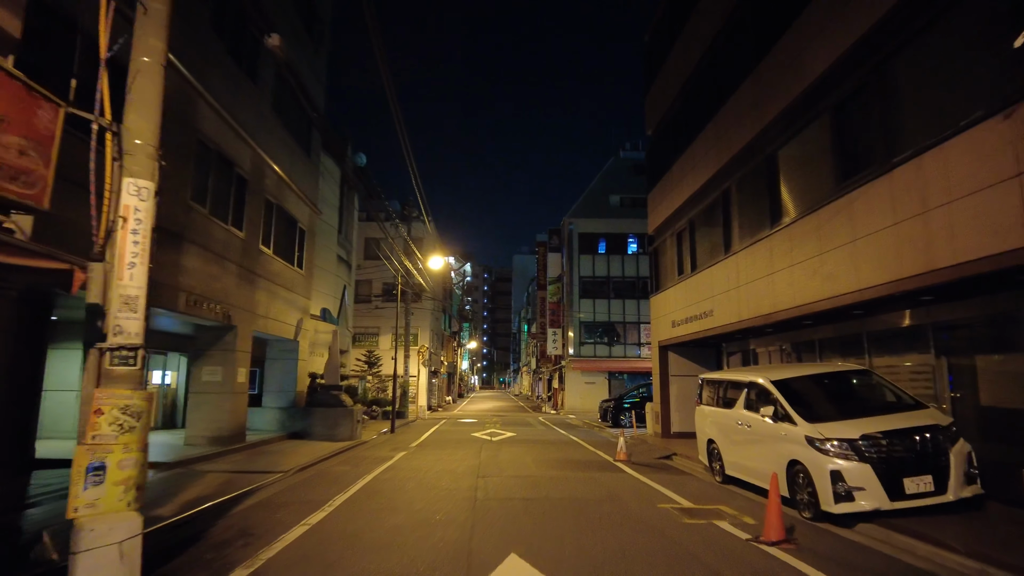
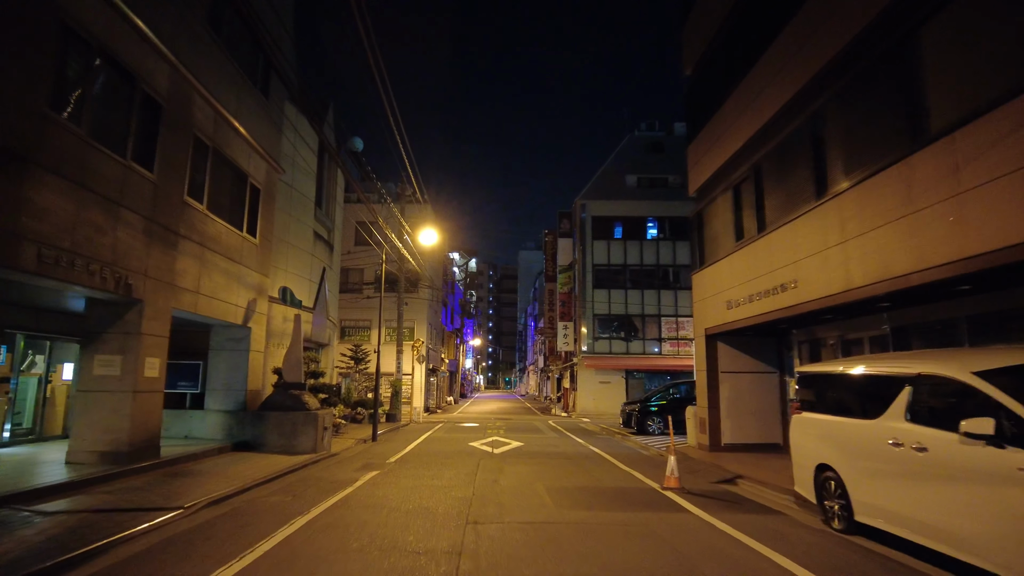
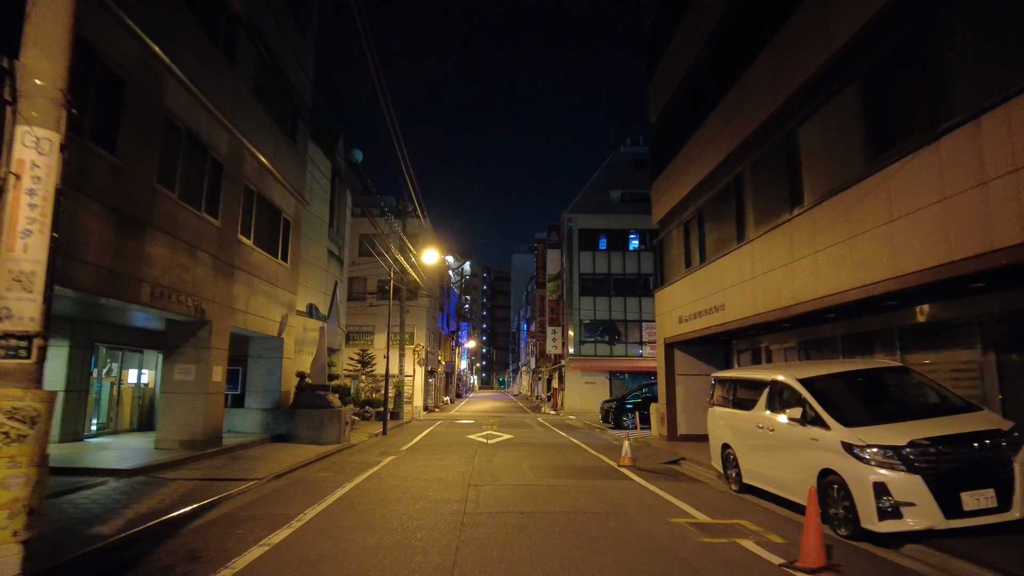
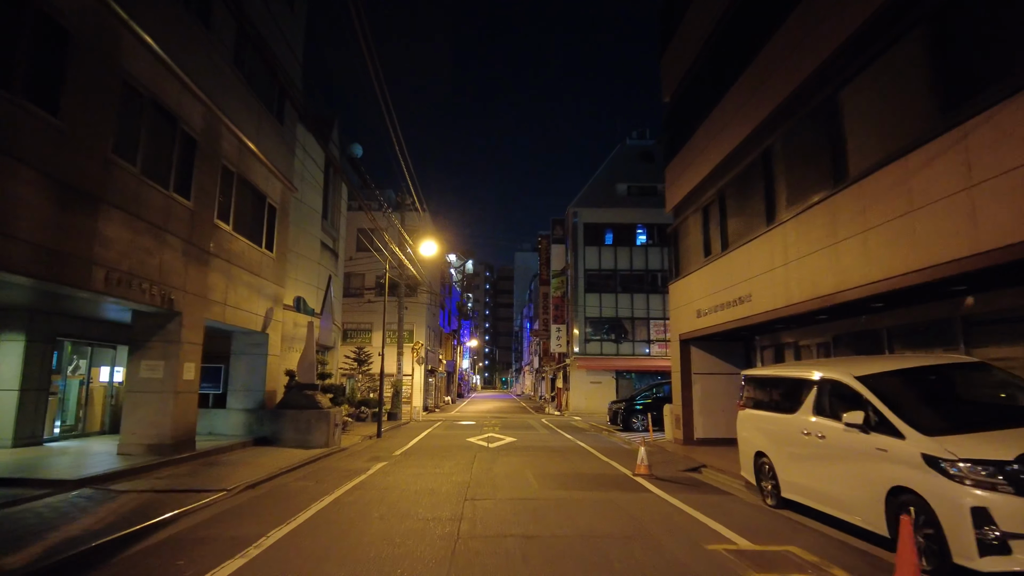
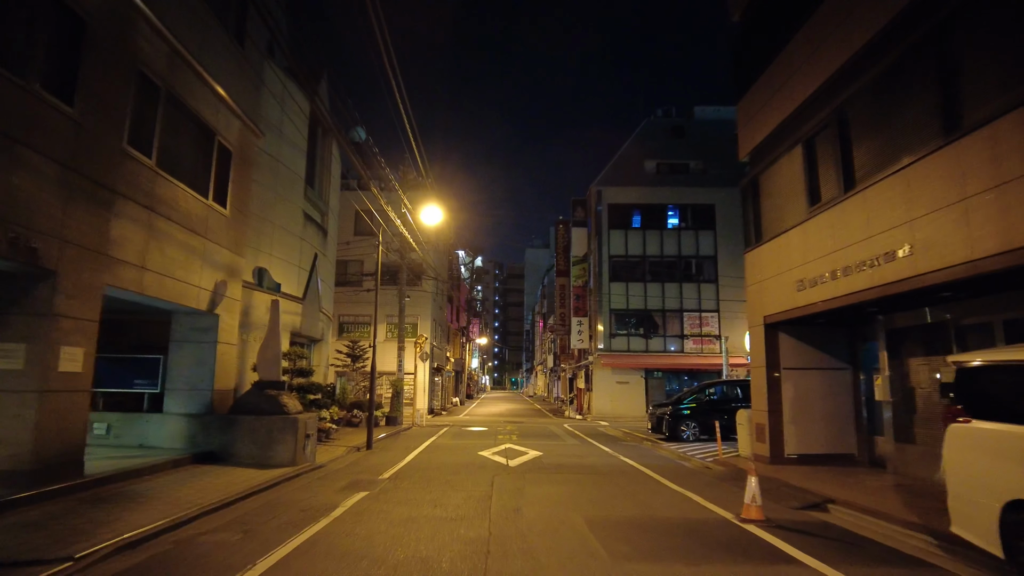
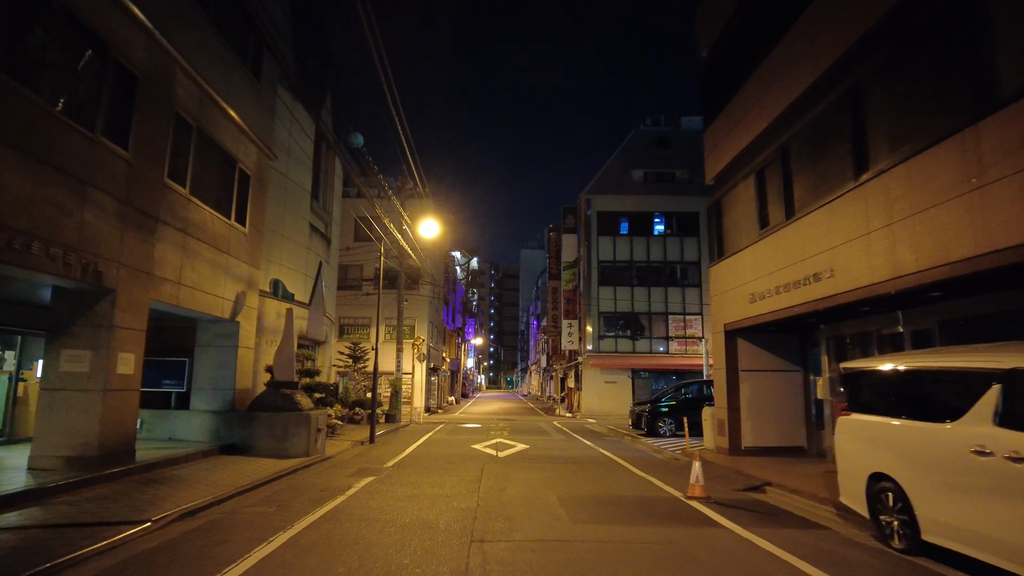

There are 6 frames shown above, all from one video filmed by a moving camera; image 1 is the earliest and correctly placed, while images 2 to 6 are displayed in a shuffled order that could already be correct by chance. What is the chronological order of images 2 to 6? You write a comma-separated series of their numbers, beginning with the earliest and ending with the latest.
3, 4, 2, 6, 5
